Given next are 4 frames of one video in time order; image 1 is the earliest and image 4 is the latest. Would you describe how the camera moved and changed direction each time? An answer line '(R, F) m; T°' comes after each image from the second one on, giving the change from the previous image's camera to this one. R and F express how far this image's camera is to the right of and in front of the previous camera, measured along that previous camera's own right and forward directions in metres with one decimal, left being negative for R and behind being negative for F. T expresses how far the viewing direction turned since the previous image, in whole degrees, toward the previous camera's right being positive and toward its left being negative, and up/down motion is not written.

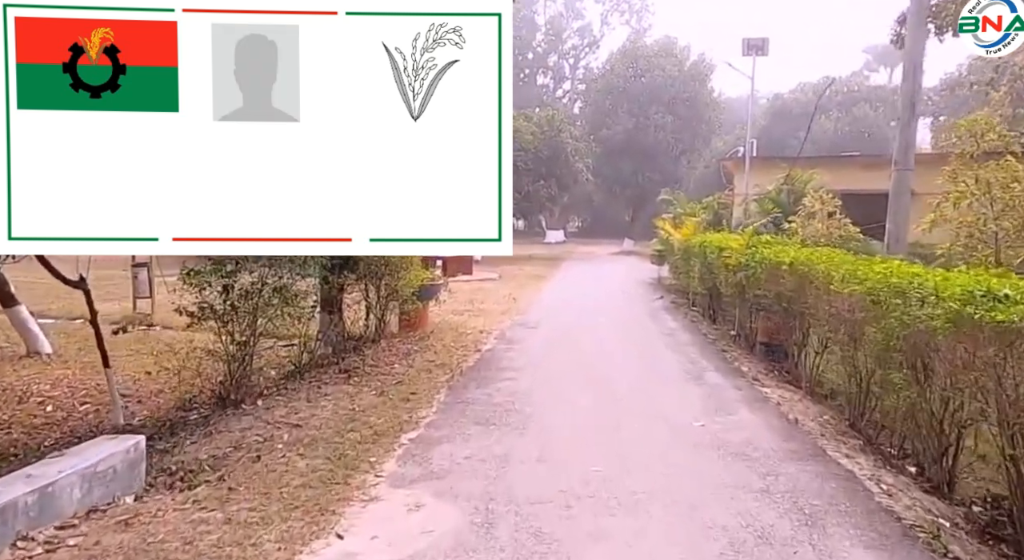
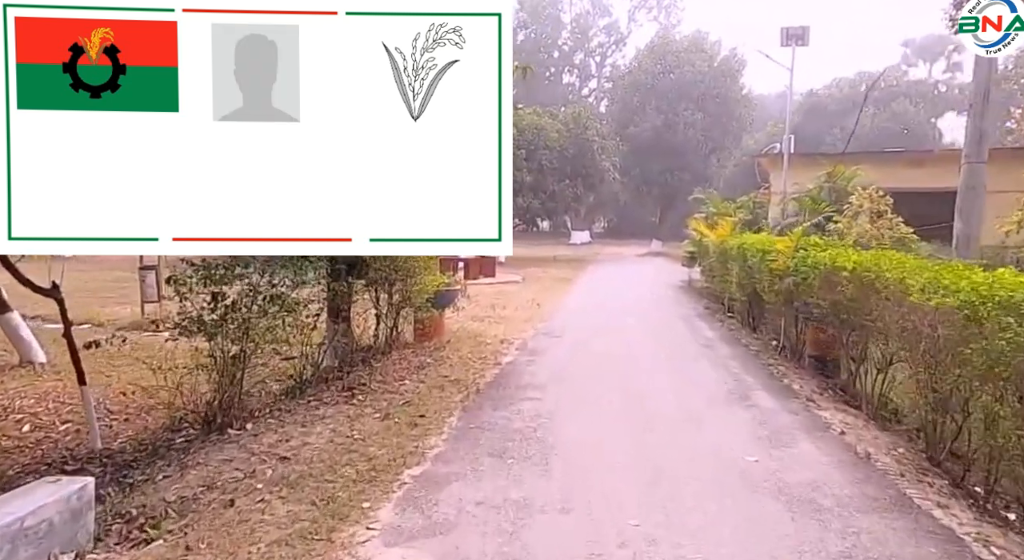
(0.0, +0.7) m; -2°
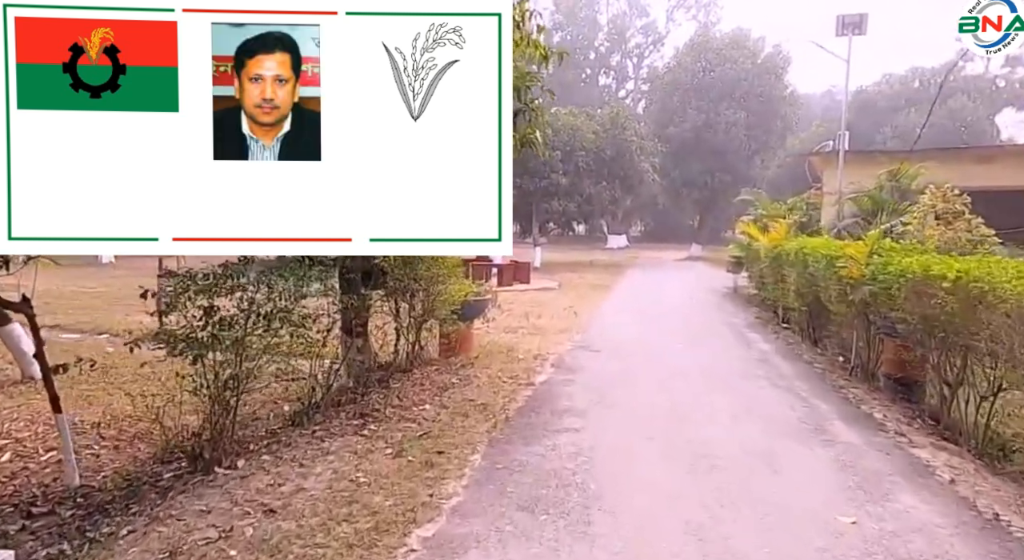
(0.0, +0.8) m; -3°
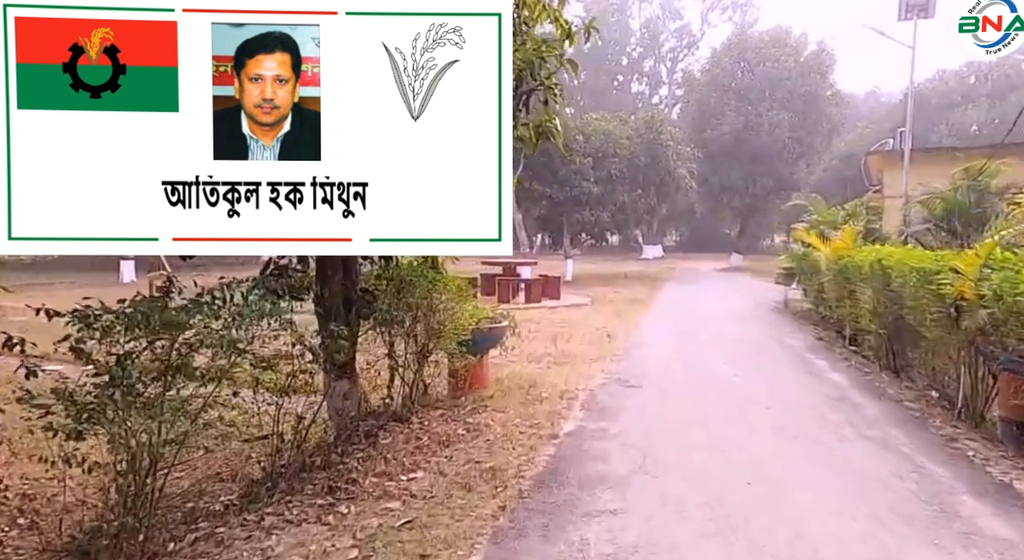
(+0.1, +1.3) m; -3°
